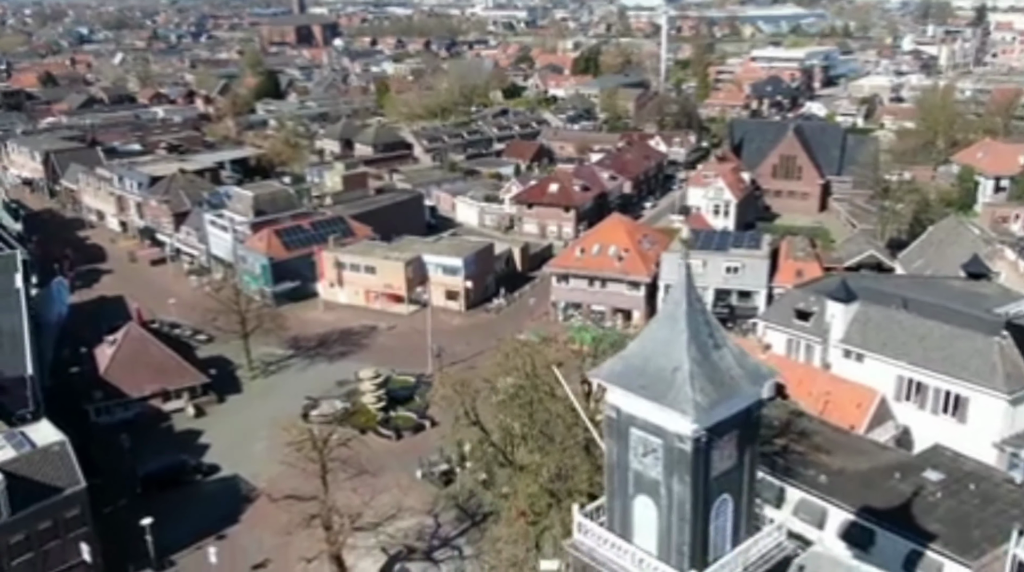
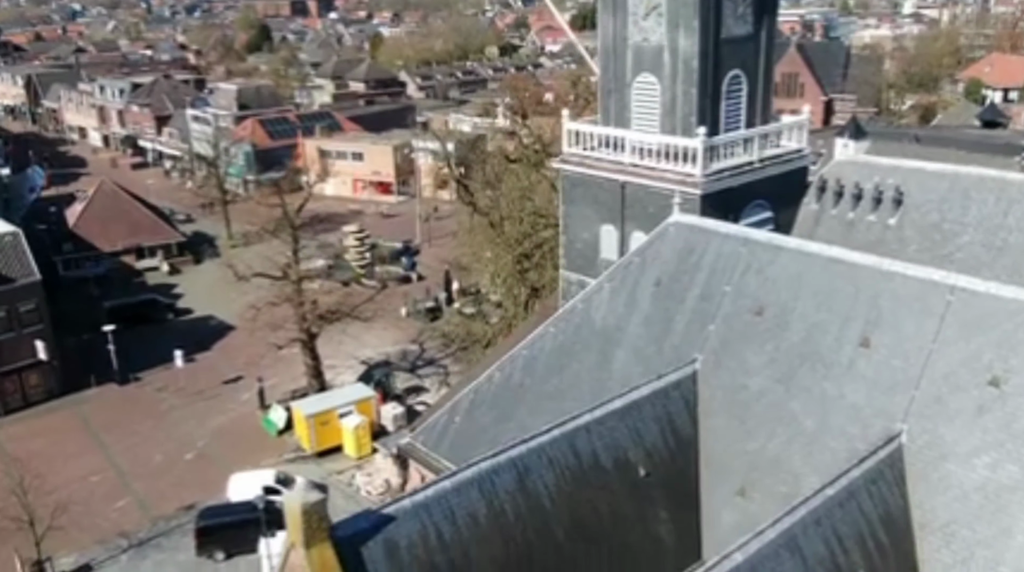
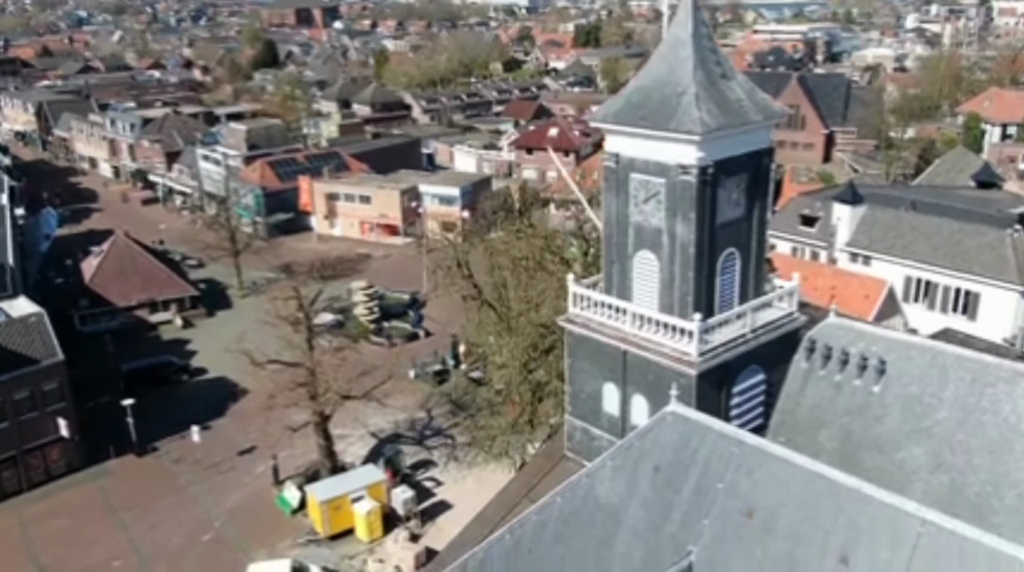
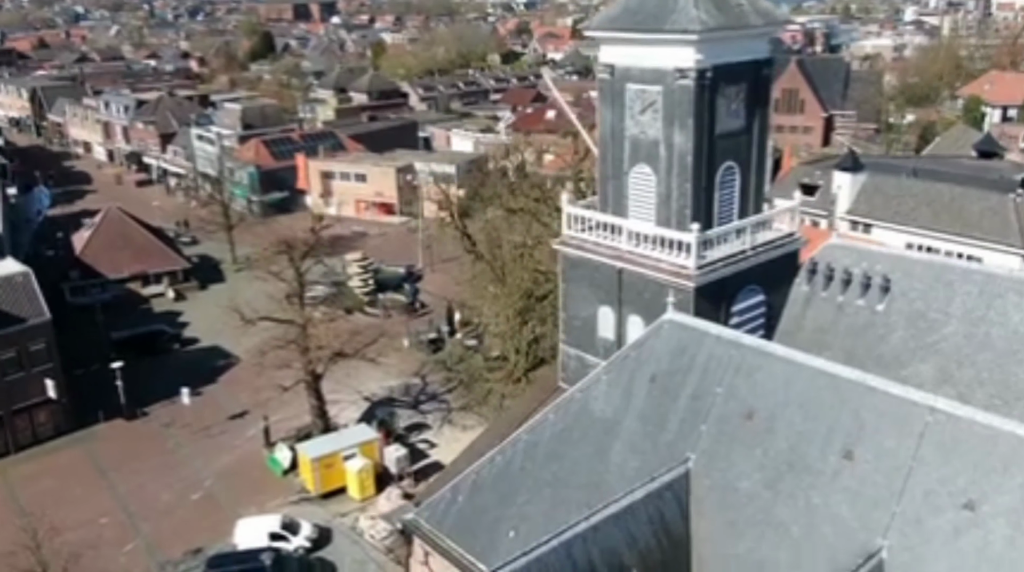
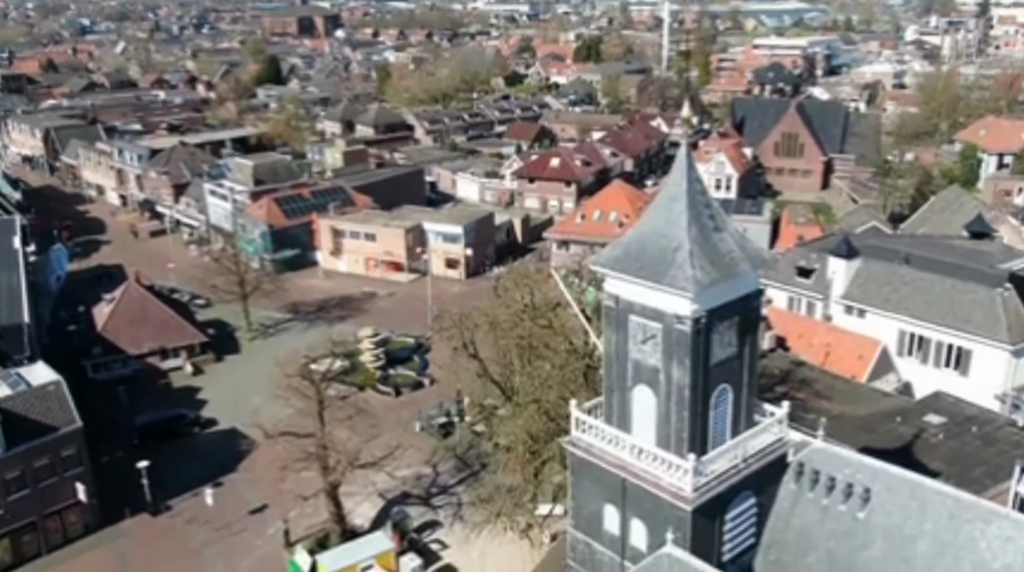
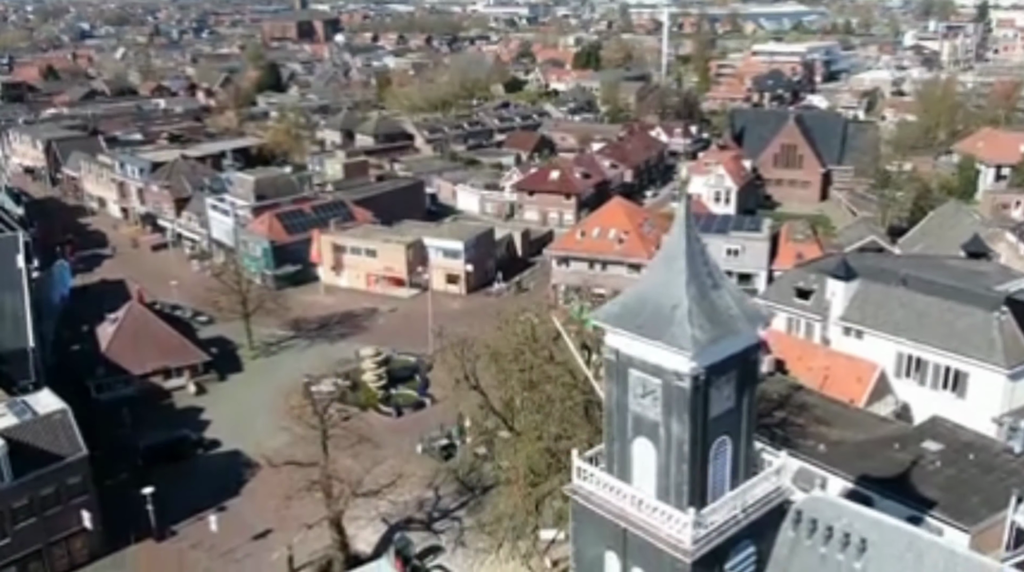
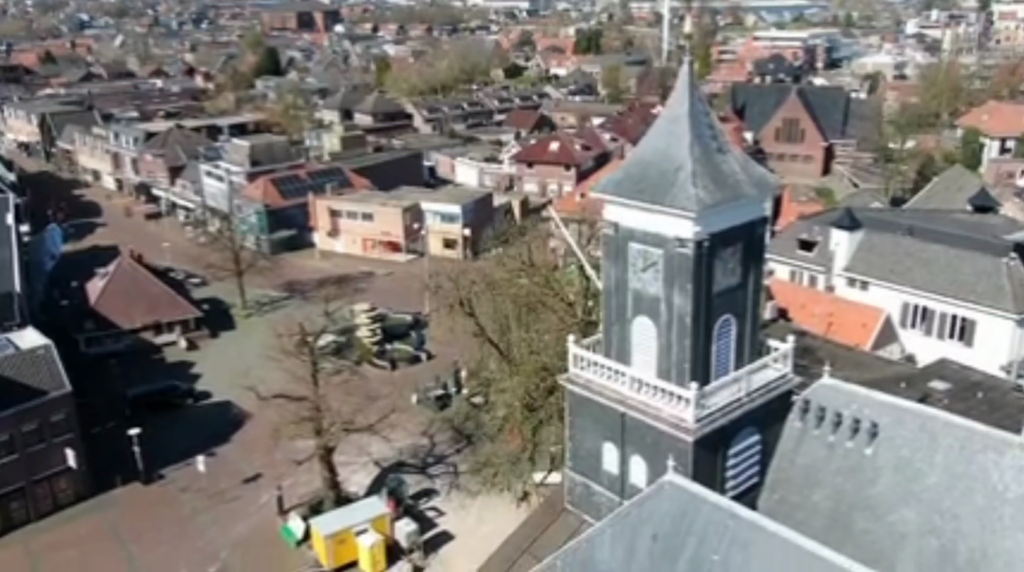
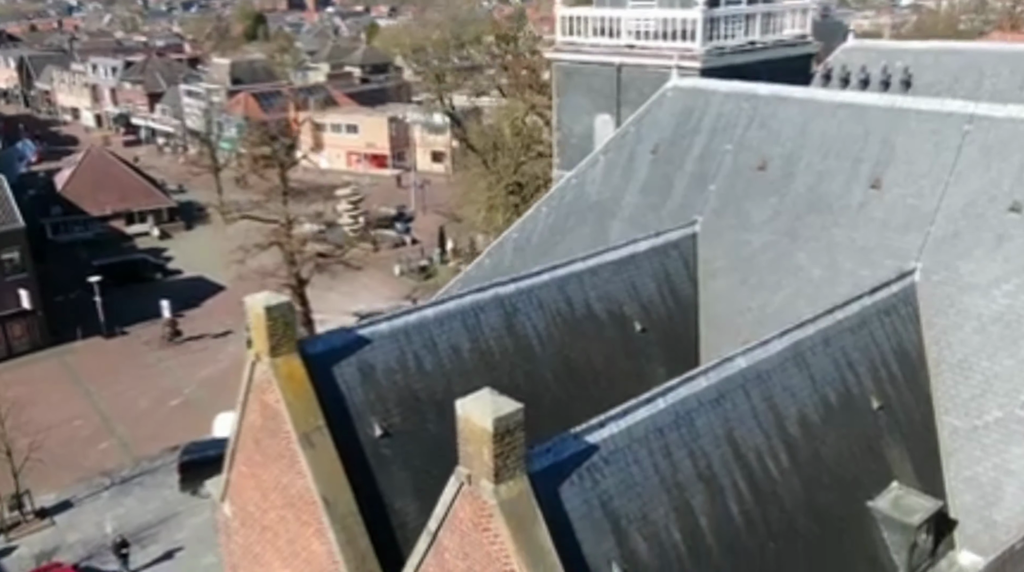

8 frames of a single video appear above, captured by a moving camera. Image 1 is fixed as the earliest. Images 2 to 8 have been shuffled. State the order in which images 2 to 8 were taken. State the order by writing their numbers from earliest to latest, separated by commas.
6, 5, 7, 3, 4, 2, 8
